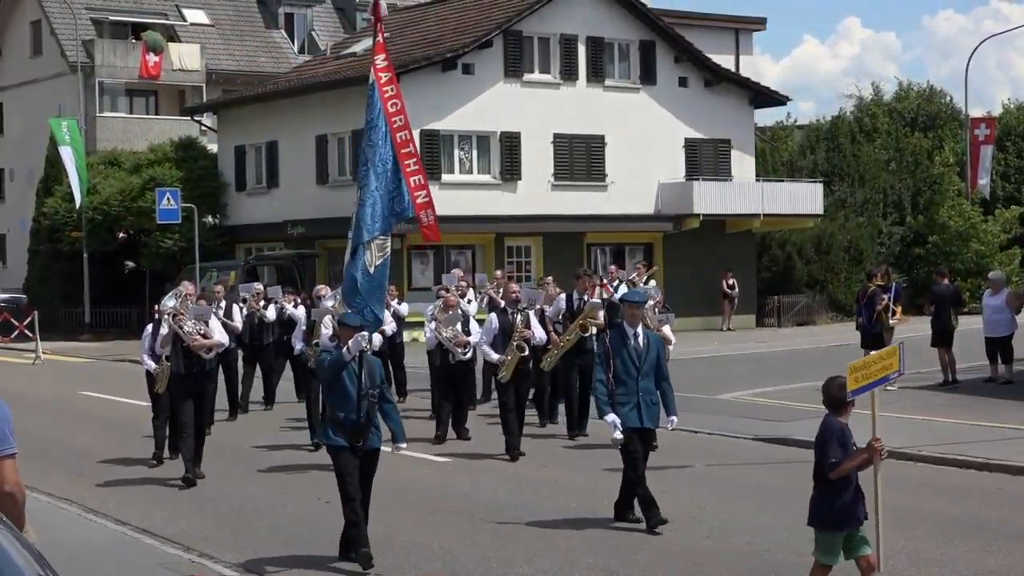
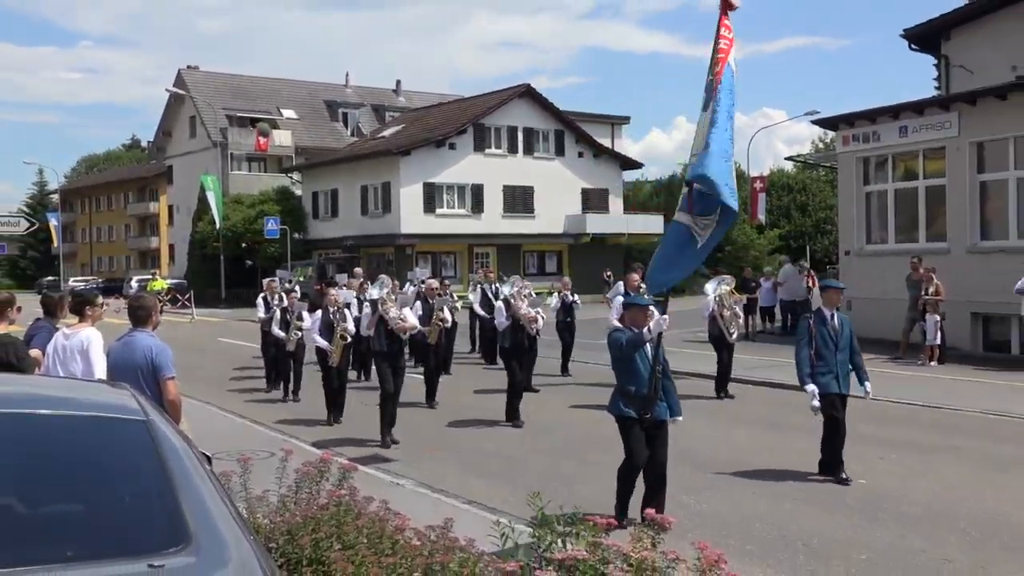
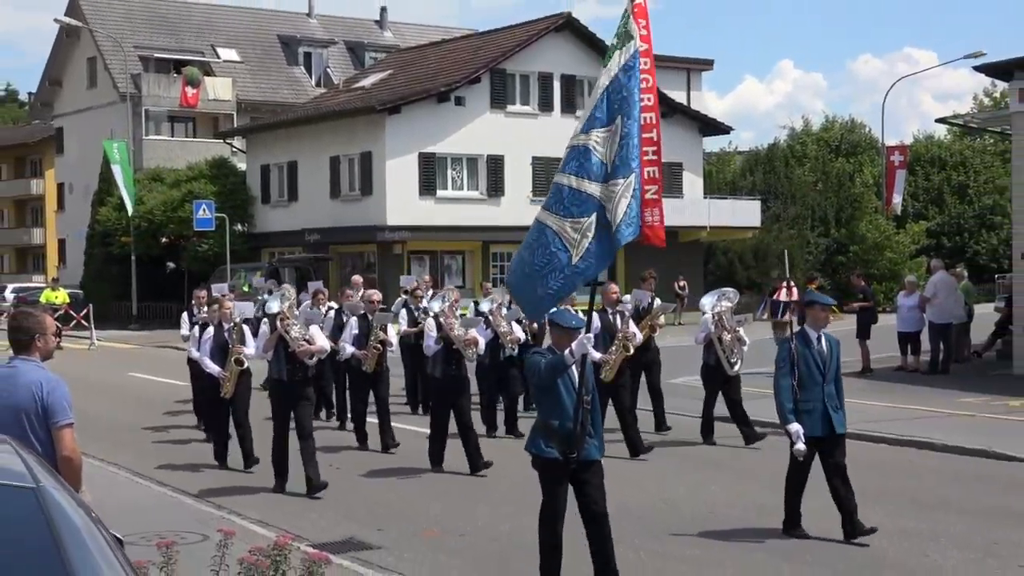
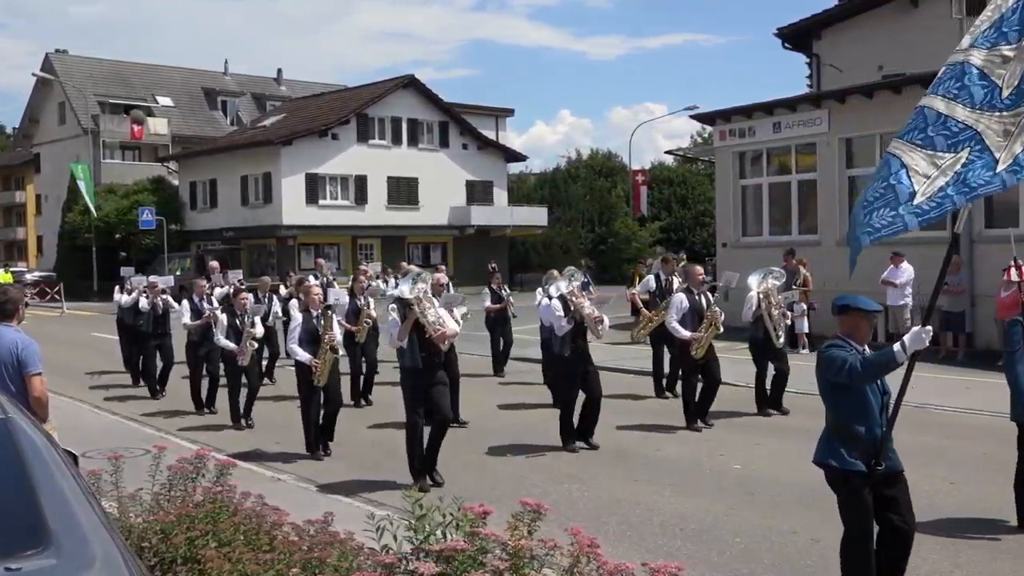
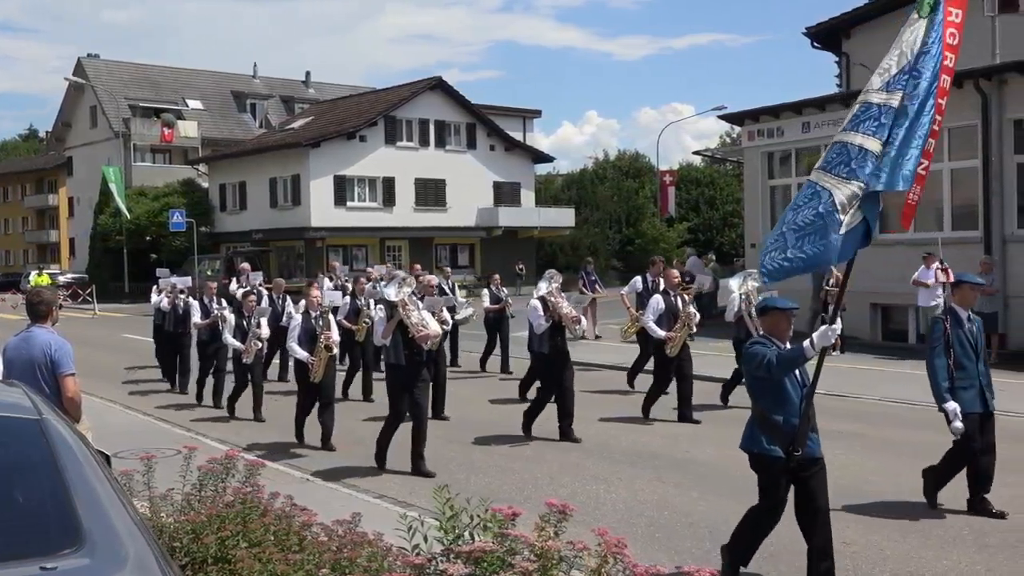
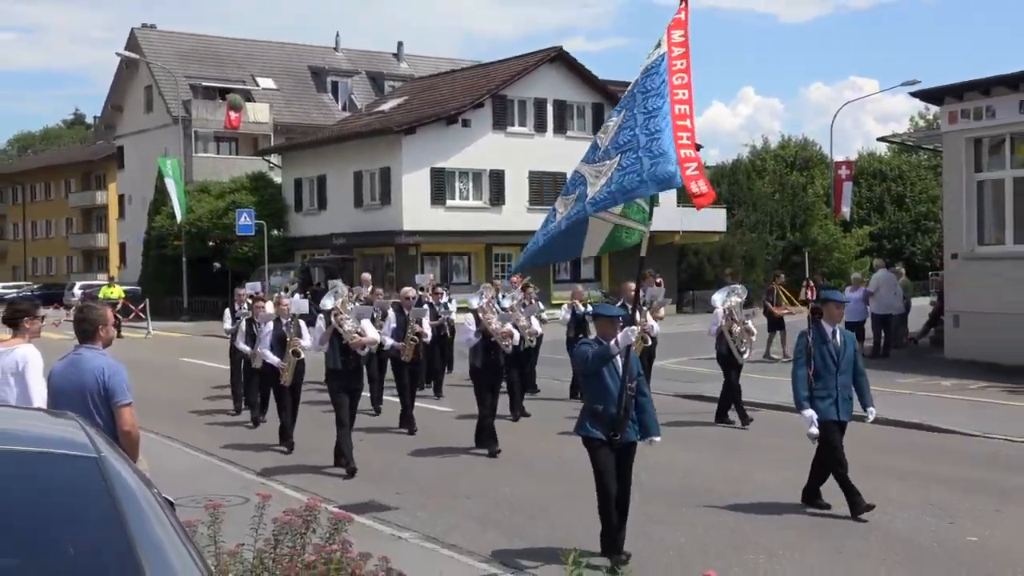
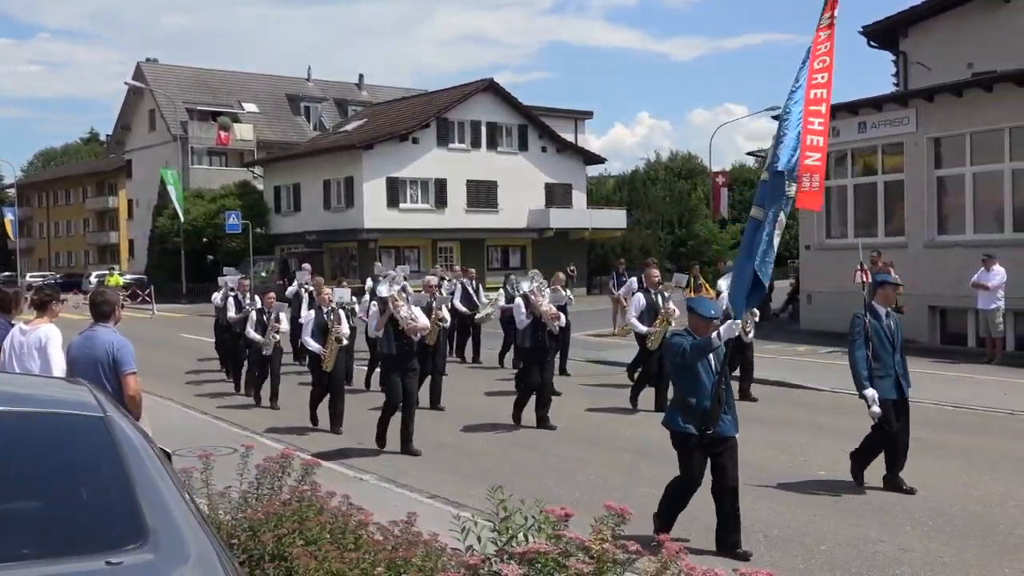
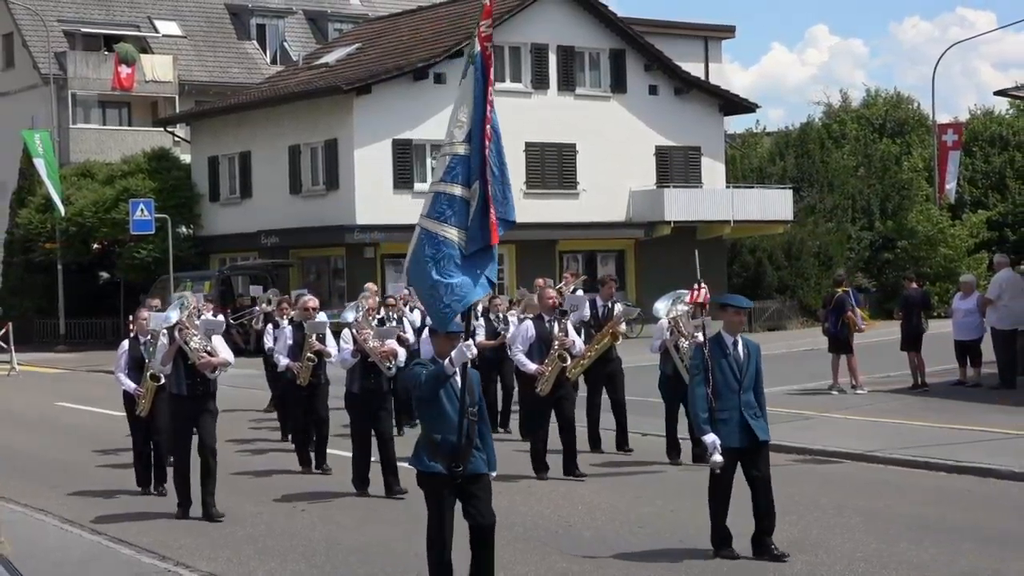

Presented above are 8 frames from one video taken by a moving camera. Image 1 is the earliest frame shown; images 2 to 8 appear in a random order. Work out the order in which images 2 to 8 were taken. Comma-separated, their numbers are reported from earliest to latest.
8, 3, 6, 2, 7, 5, 4
